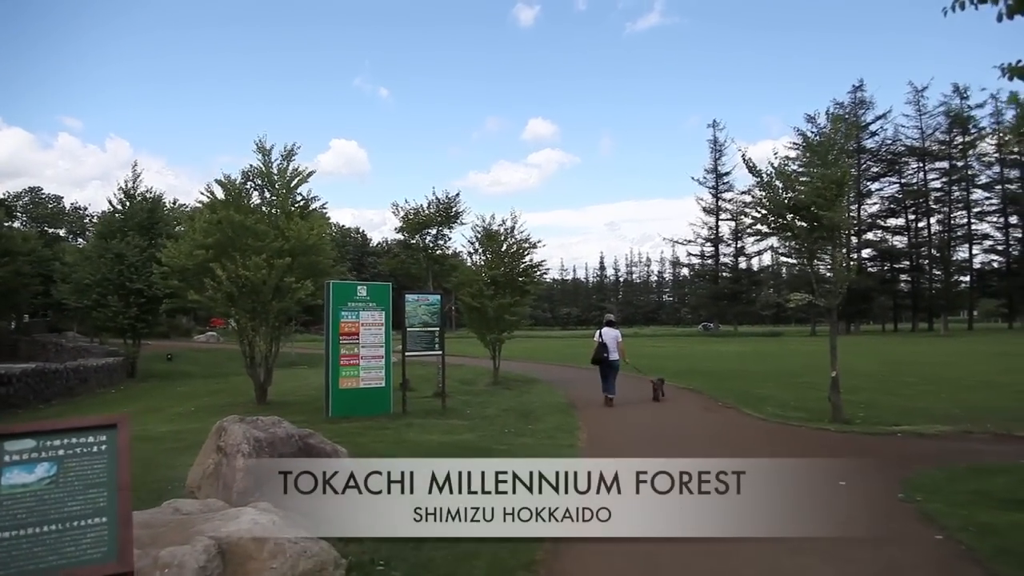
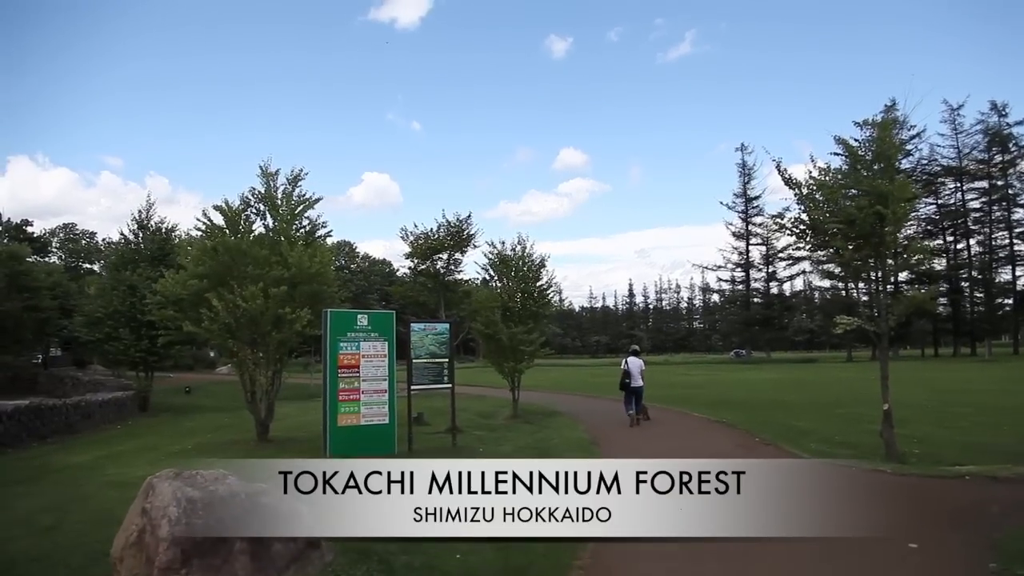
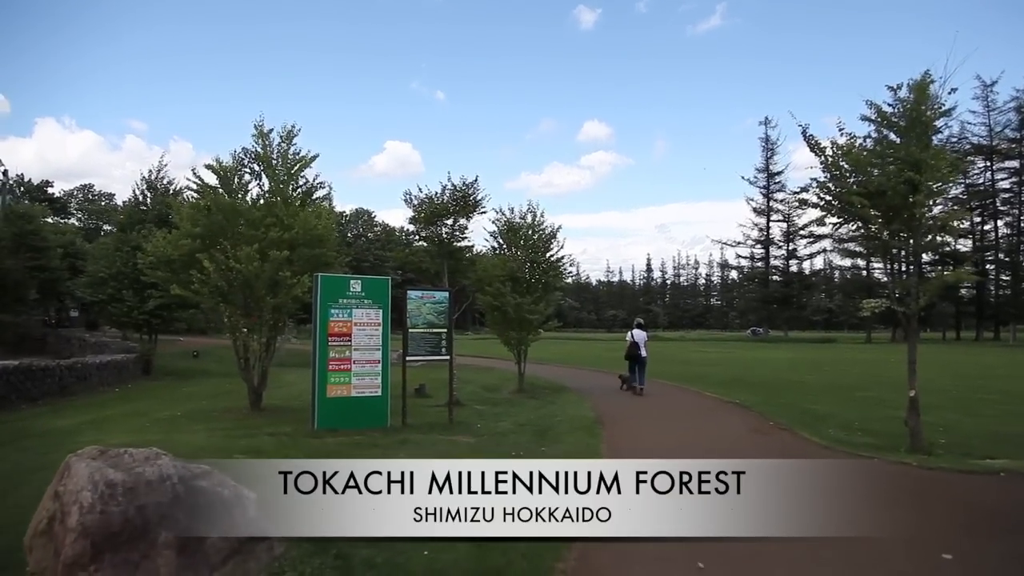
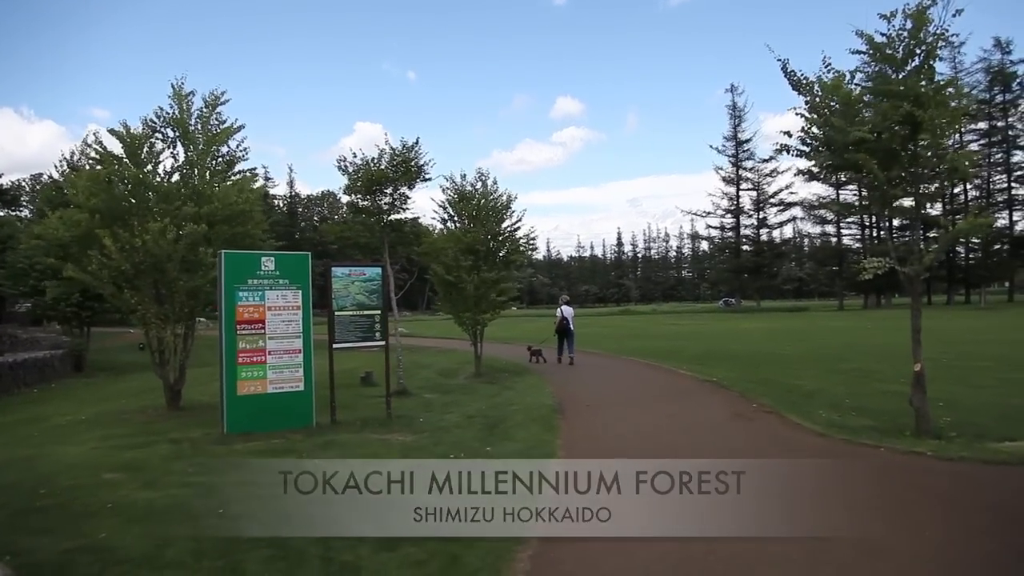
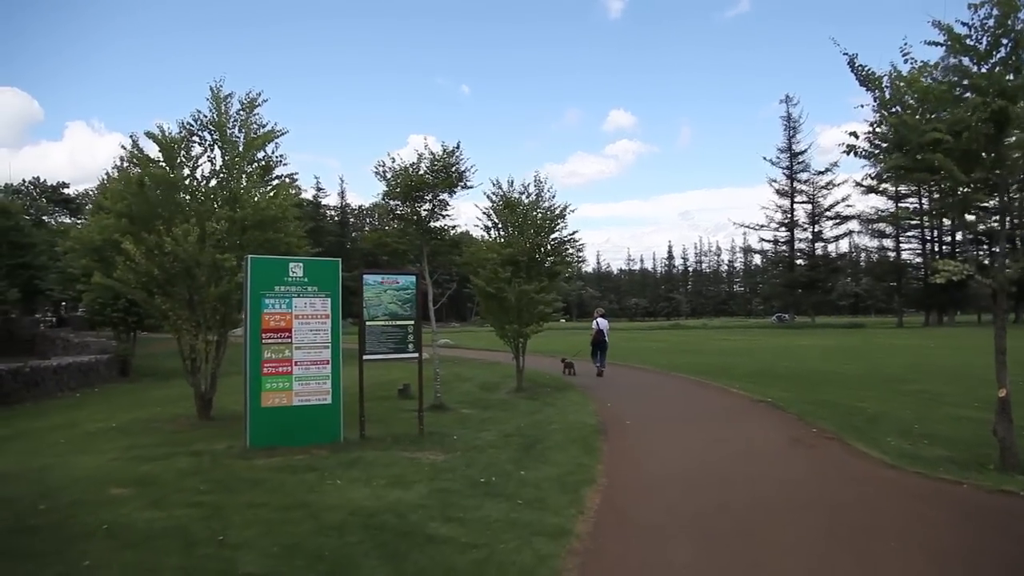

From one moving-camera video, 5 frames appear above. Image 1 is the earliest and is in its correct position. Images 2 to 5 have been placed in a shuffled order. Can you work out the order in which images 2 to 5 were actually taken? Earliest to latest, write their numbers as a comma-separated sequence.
2, 3, 4, 5
